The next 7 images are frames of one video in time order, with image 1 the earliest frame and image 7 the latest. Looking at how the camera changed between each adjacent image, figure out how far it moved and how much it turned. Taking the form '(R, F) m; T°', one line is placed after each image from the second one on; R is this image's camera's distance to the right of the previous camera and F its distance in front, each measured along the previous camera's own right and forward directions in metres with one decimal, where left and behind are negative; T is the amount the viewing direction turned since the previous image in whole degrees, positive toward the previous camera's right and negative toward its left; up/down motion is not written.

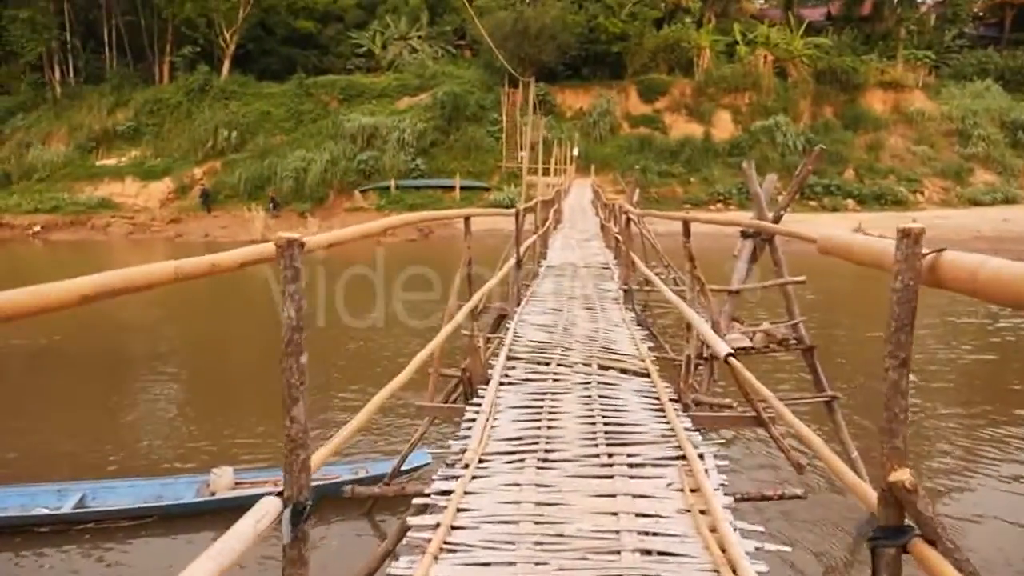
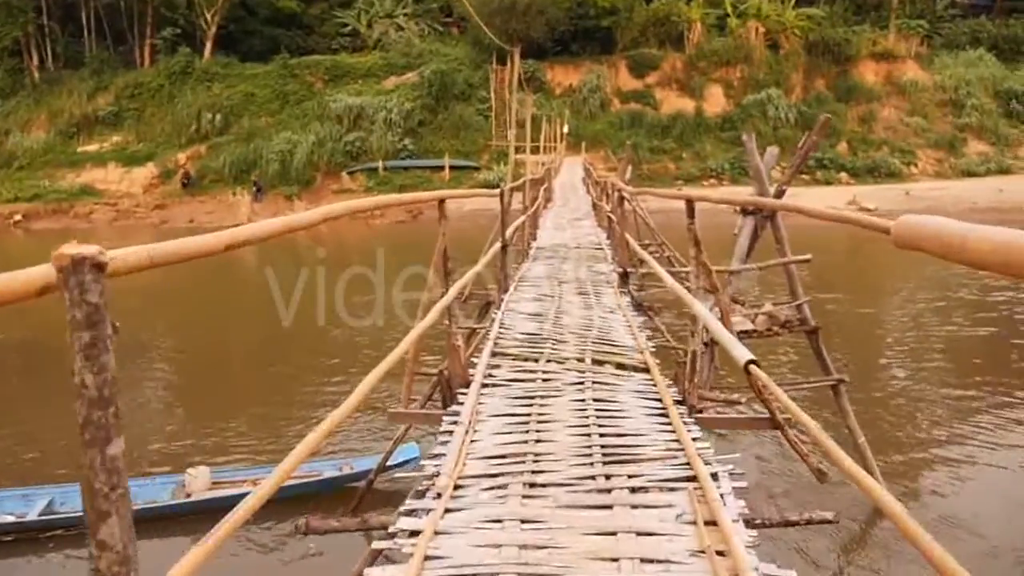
(0.0, +0.3) m; 0°
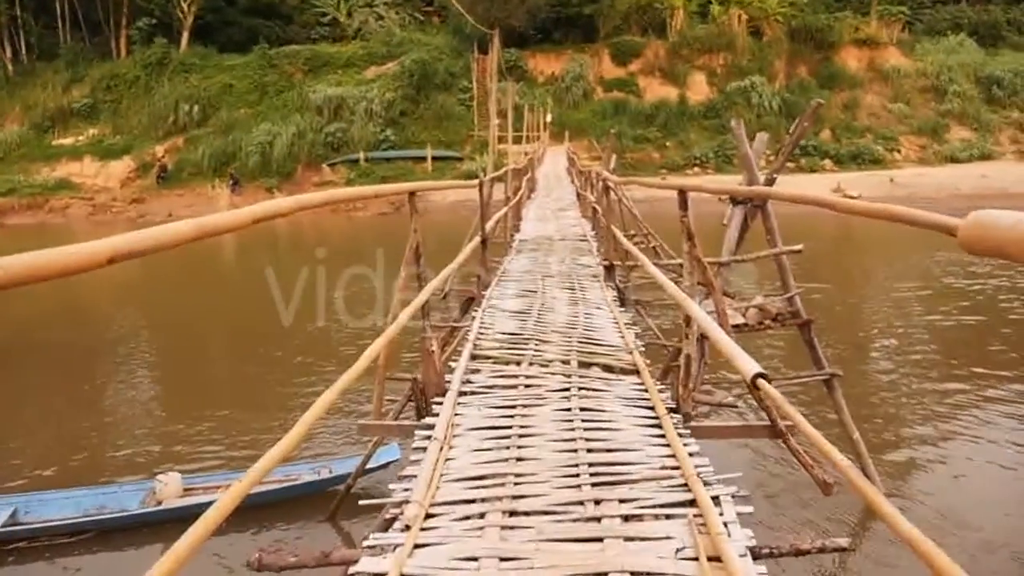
(0.0, +0.2) m; +1°
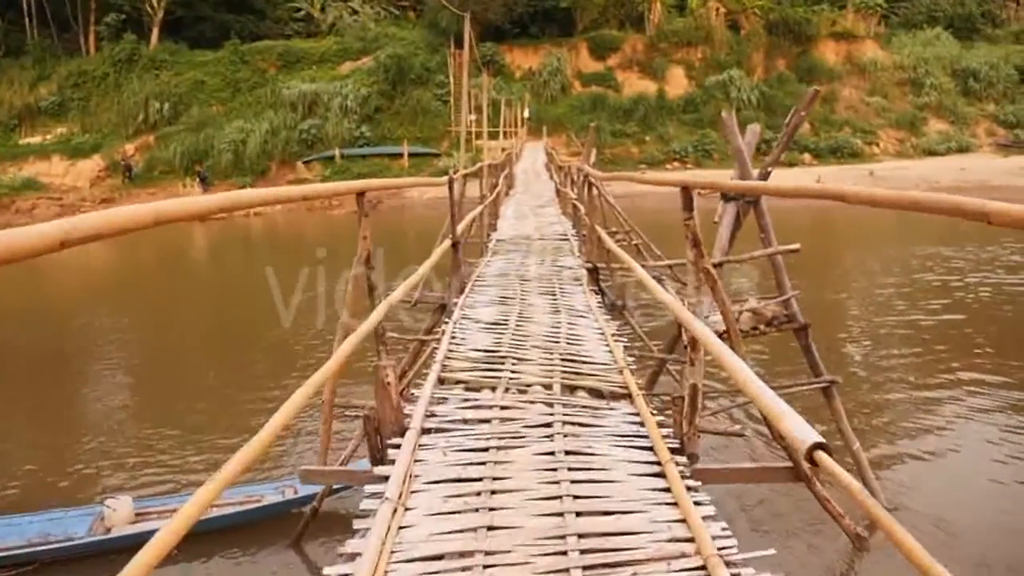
(0.0, +0.4) m; +1°
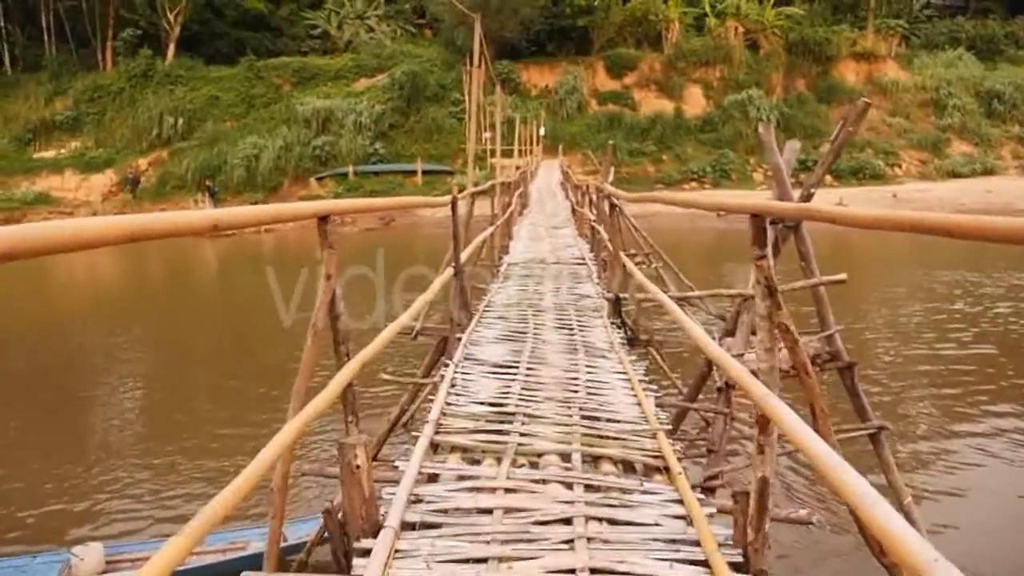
(0.0, +0.5) m; -1°
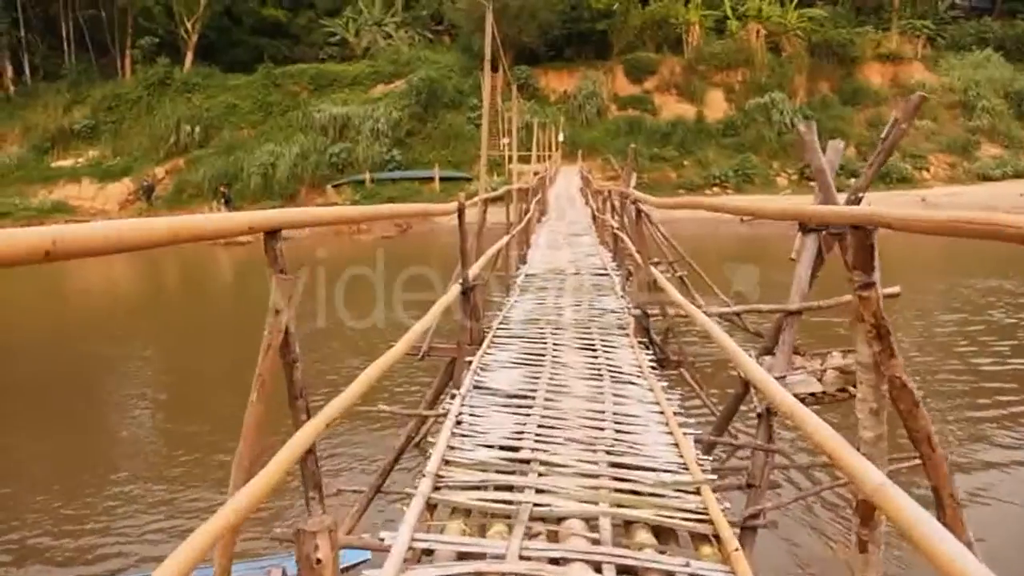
(0.0, +0.4) m; -1°
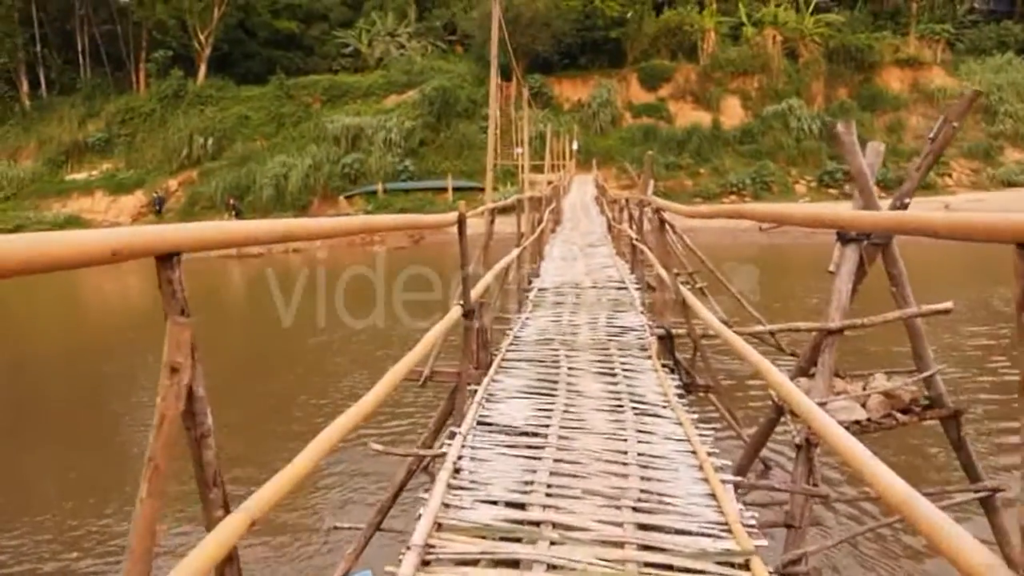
(0.0, +0.3) m; -1°
